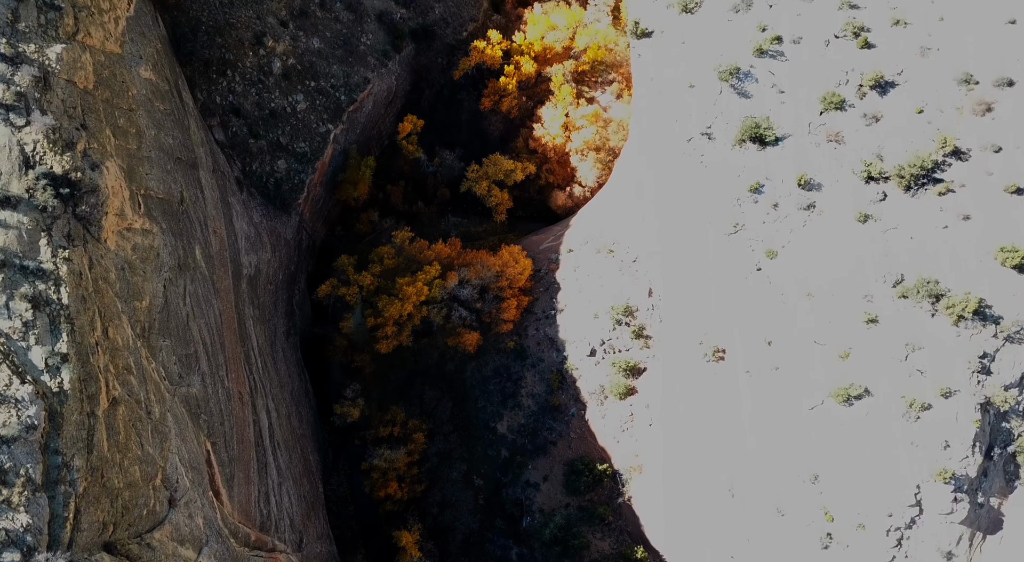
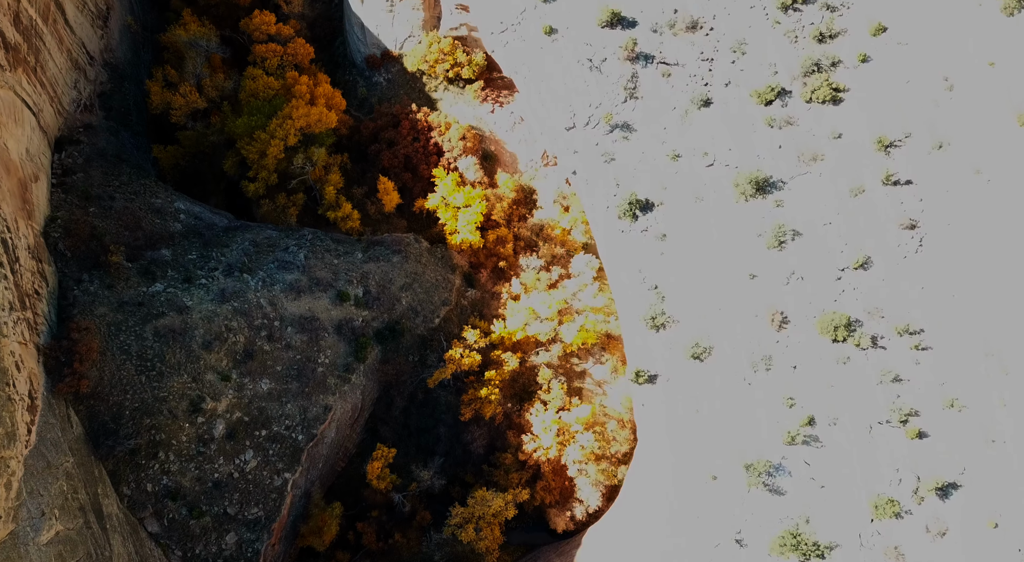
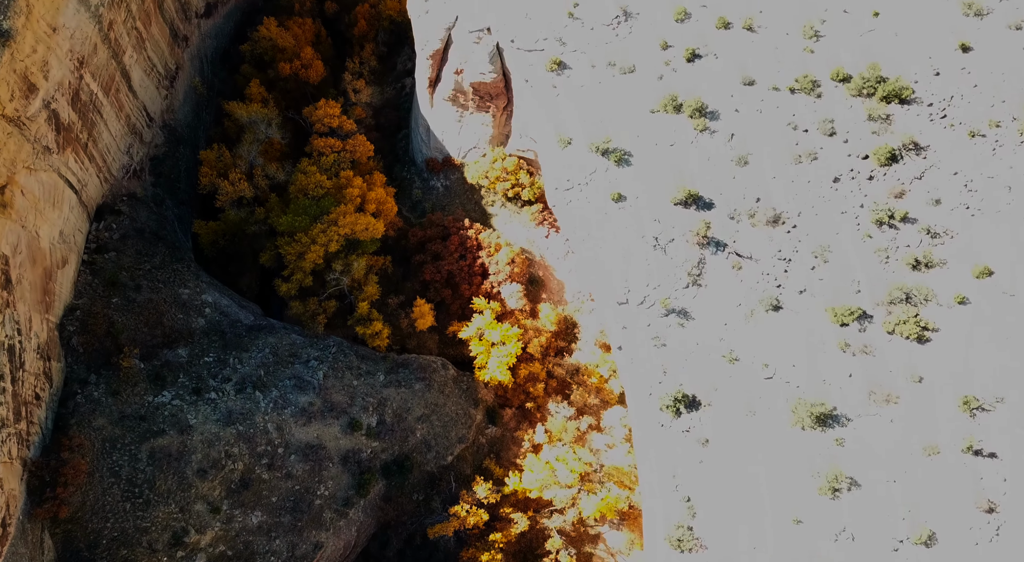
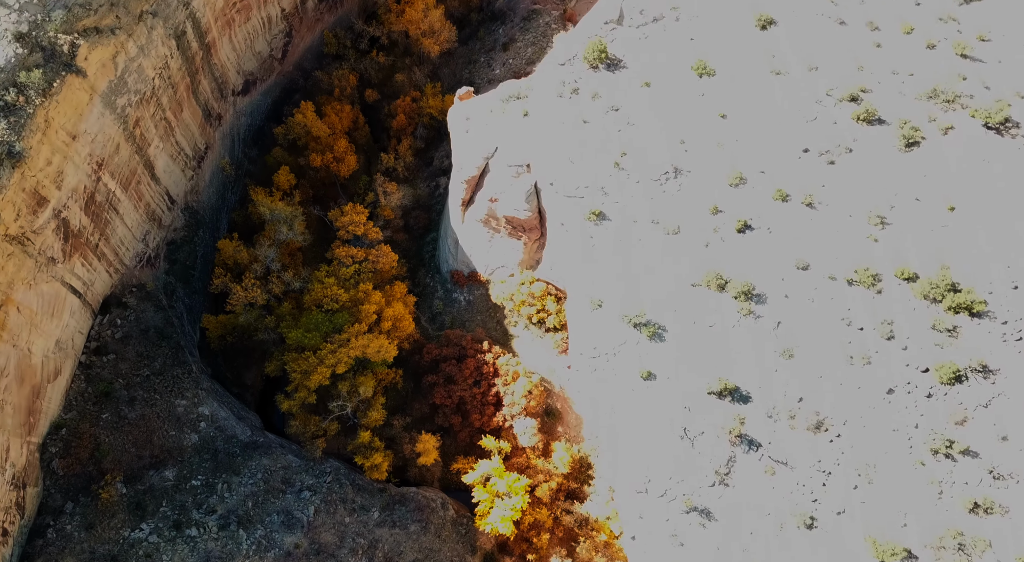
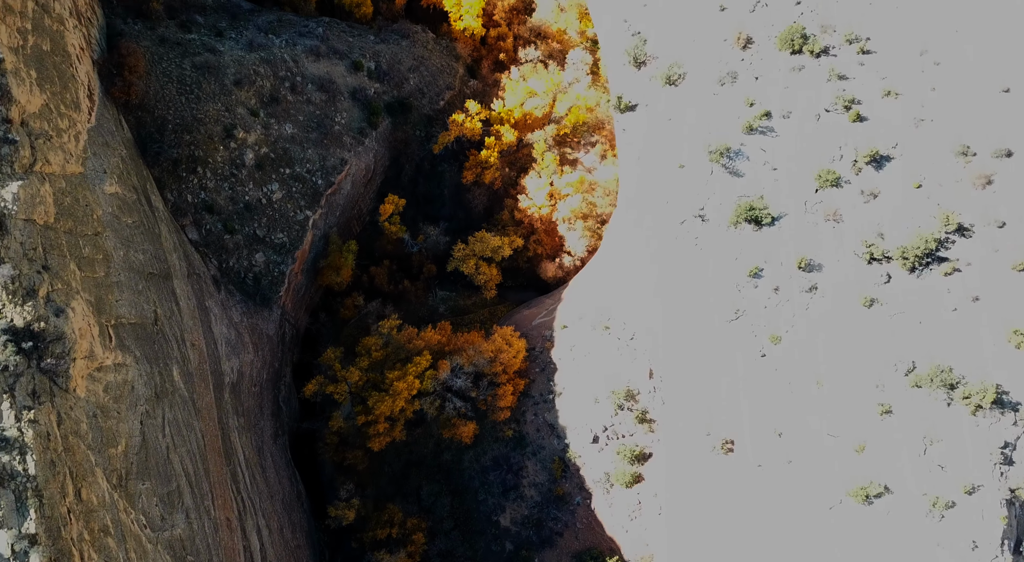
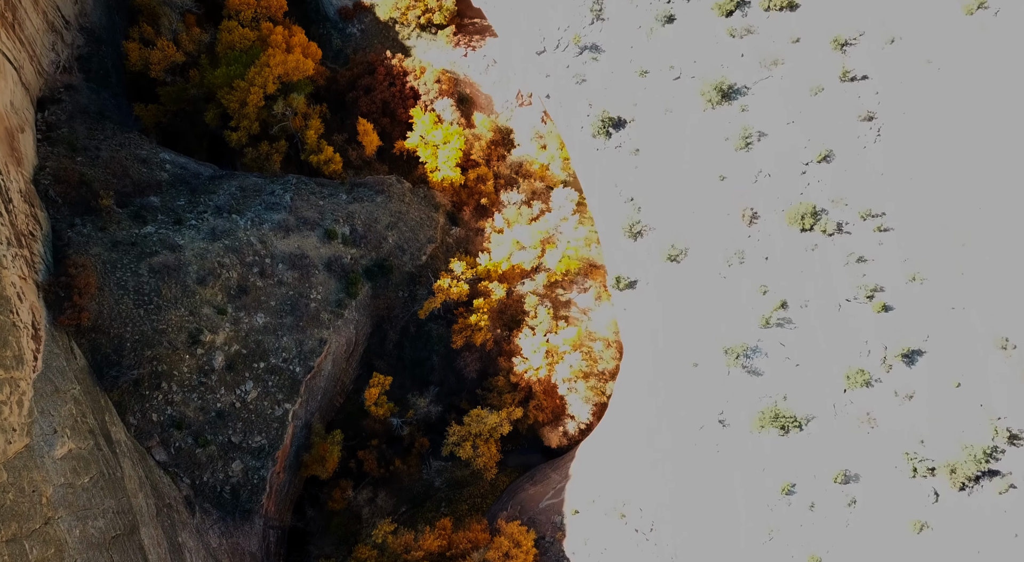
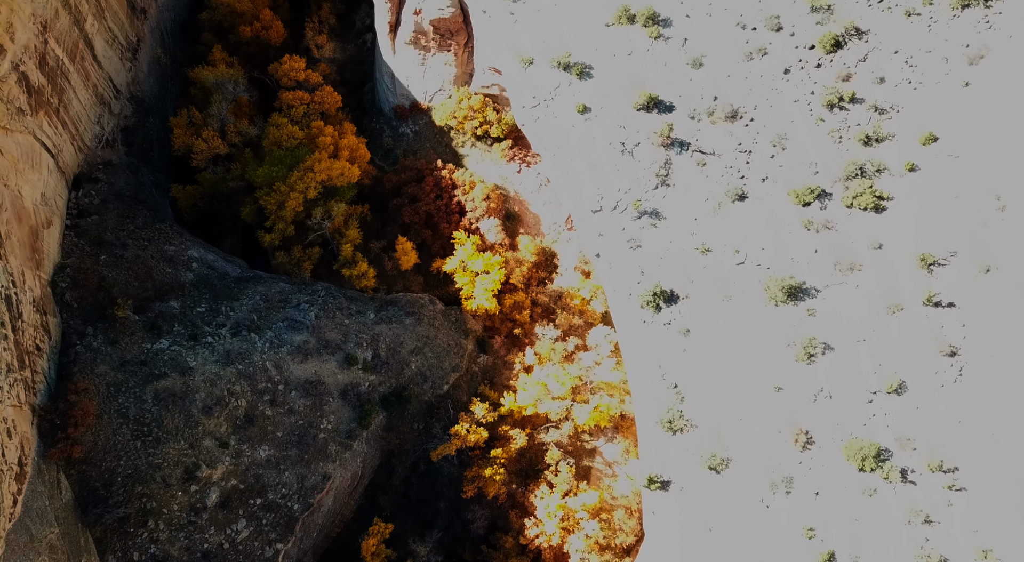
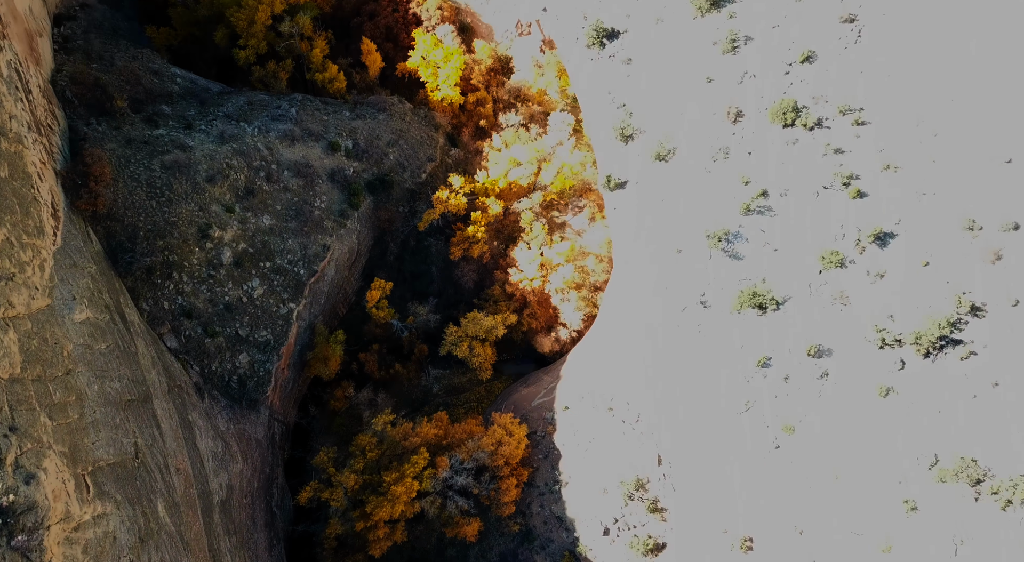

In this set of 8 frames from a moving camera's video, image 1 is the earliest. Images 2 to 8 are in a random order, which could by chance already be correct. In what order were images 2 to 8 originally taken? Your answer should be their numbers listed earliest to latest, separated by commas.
5, 8, 6, 2, 7, 3, 4
